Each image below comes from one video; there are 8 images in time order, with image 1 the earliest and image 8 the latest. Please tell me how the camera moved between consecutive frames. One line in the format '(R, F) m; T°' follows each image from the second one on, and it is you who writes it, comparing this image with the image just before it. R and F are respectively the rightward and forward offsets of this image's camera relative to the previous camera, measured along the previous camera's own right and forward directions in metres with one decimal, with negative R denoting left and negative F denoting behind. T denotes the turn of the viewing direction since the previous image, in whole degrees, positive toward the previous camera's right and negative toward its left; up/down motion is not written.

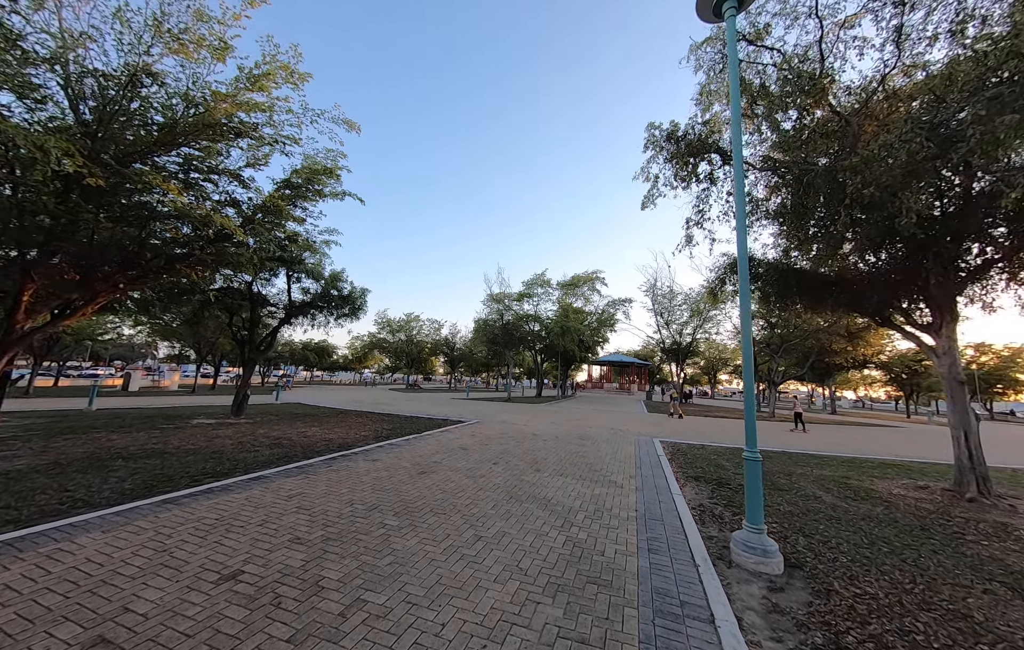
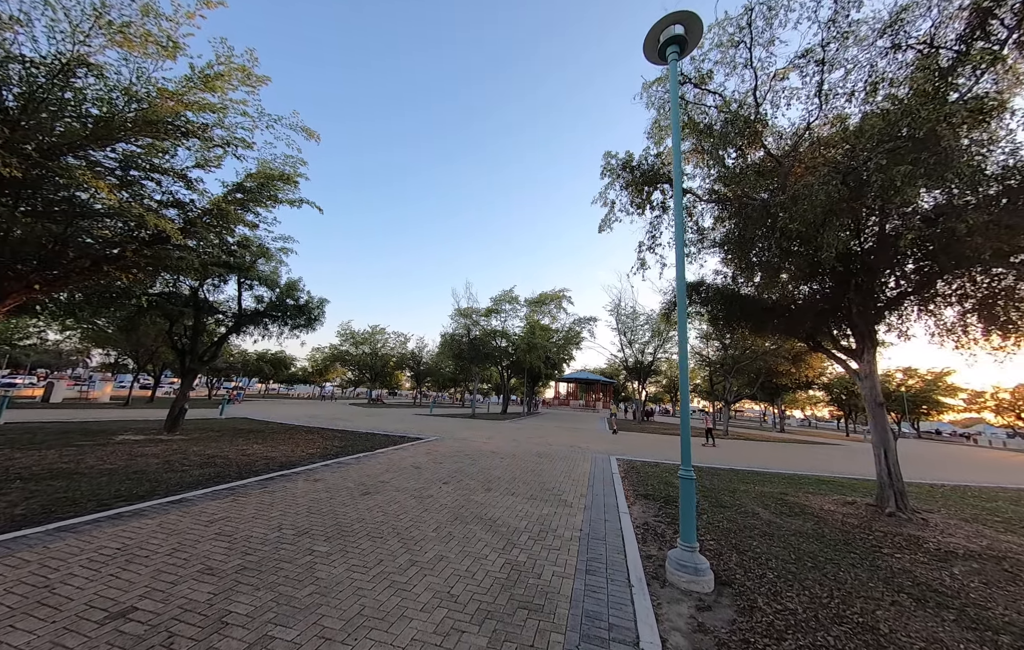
(+0.4, 0.0) m; +4°
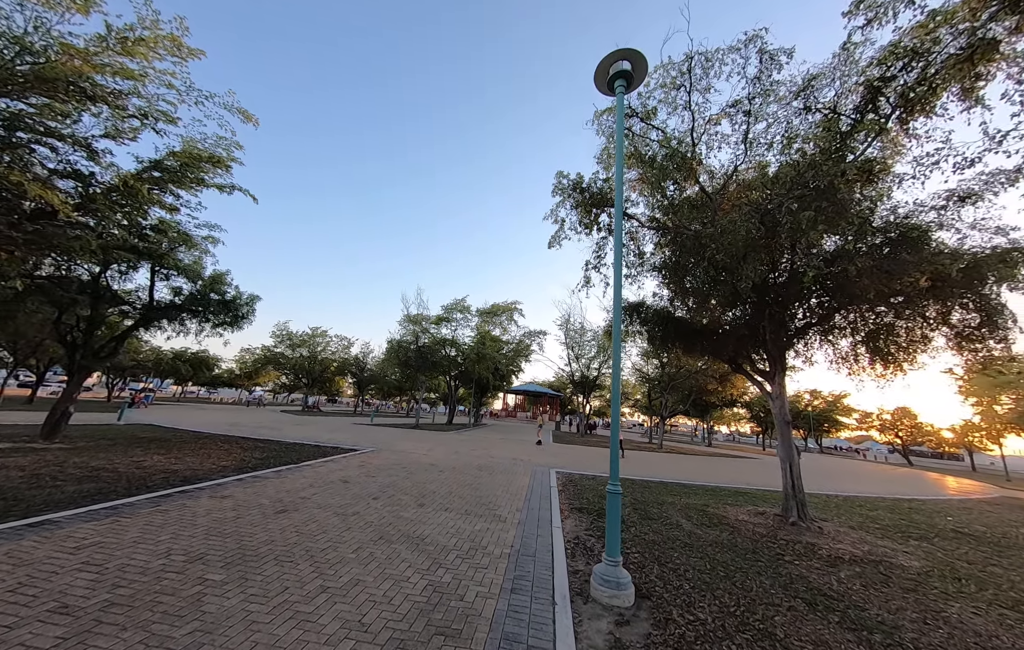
(+0.2, +0.1) m; +7°
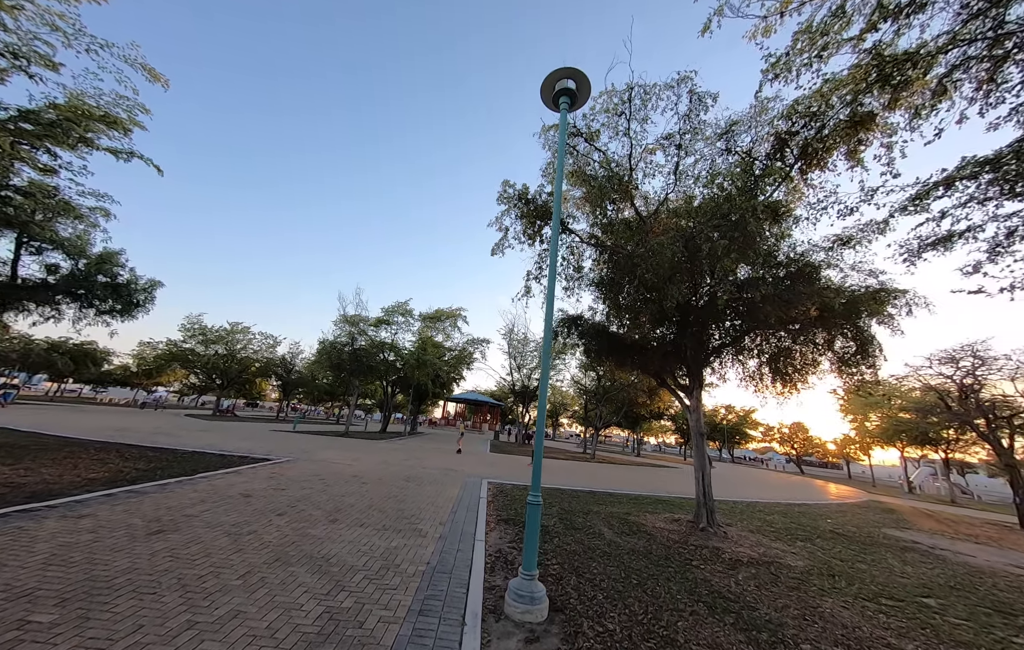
(+0.3, +0.1) m; +8°
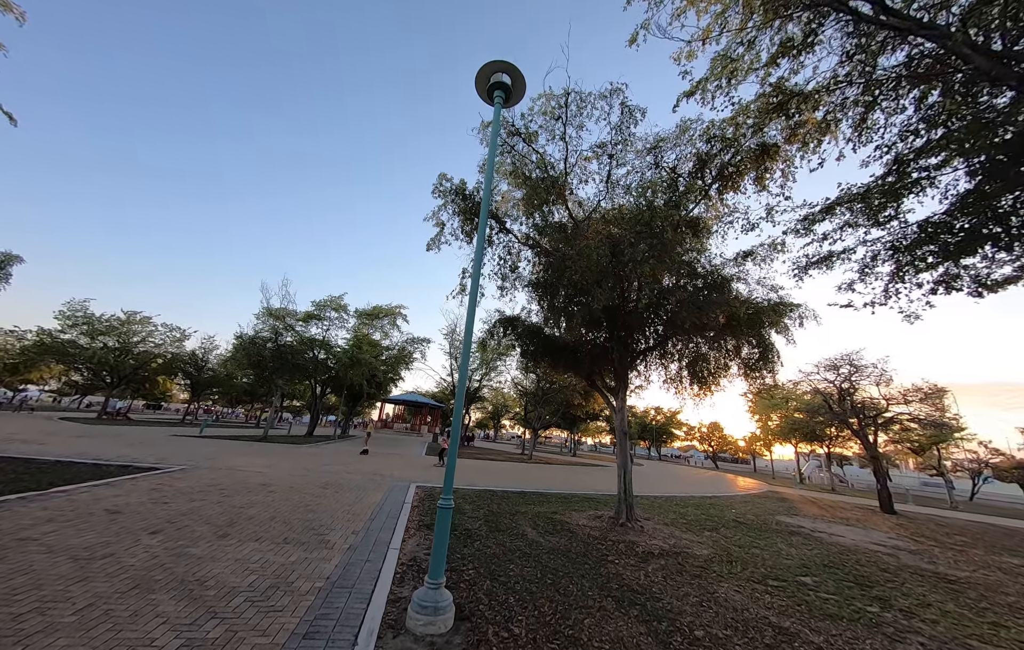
(+0.4, +0.1) m; +8°
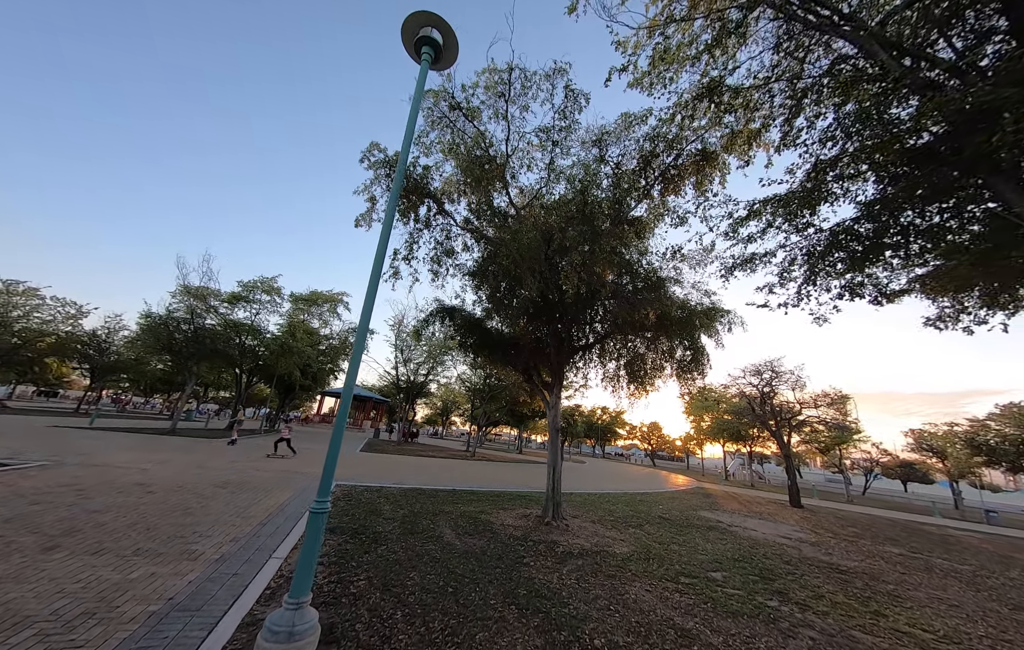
(+0.6, +0.4) m; +7°
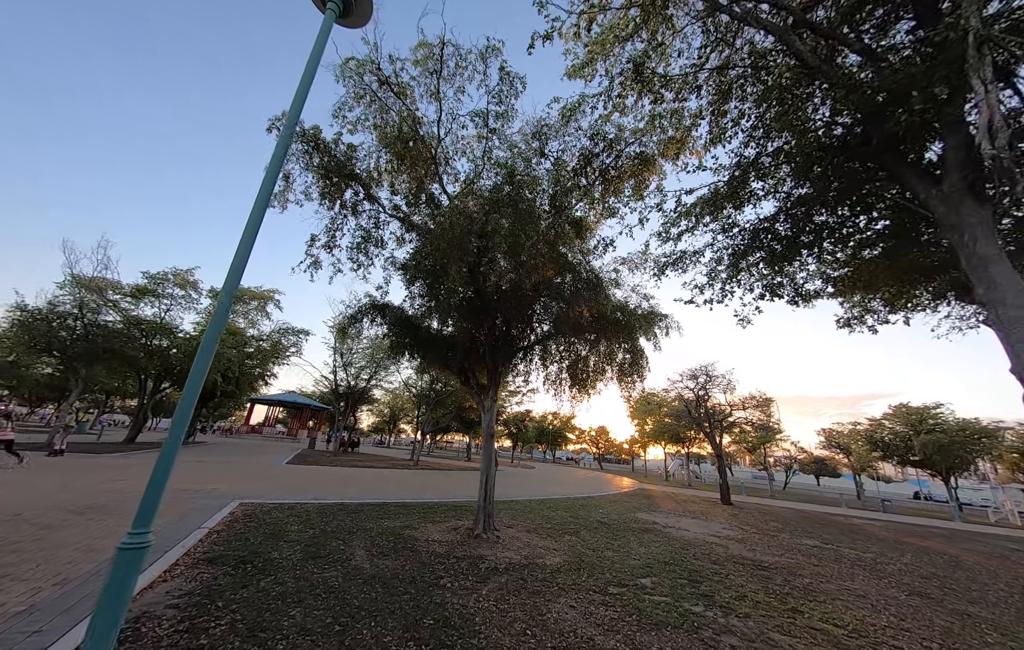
(+0.6, +0.4) m; +7°
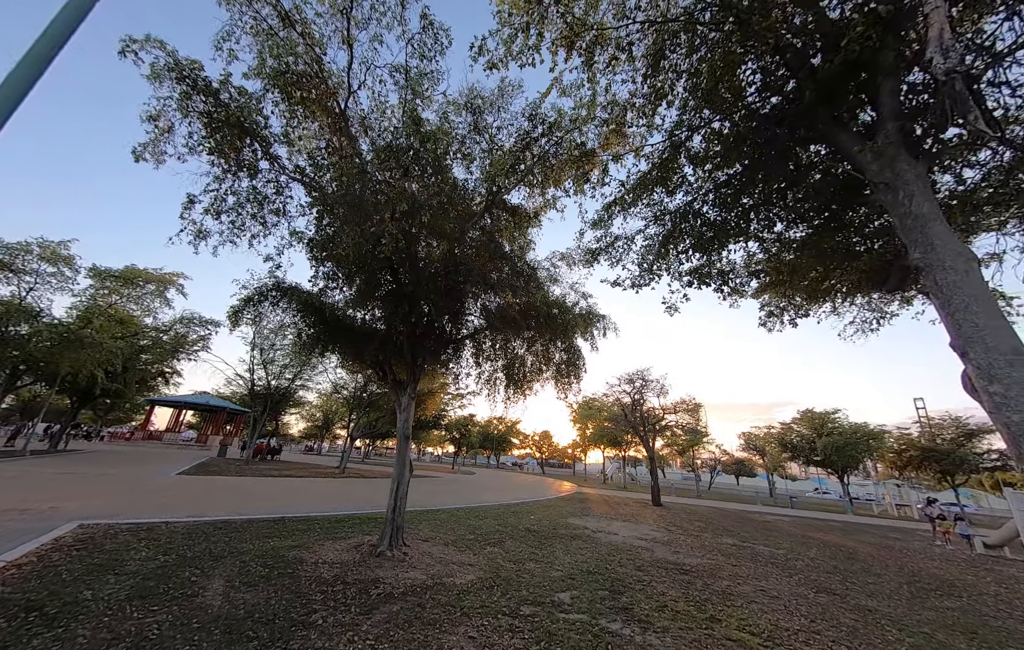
(+0.6, +0.6) m; +8°
